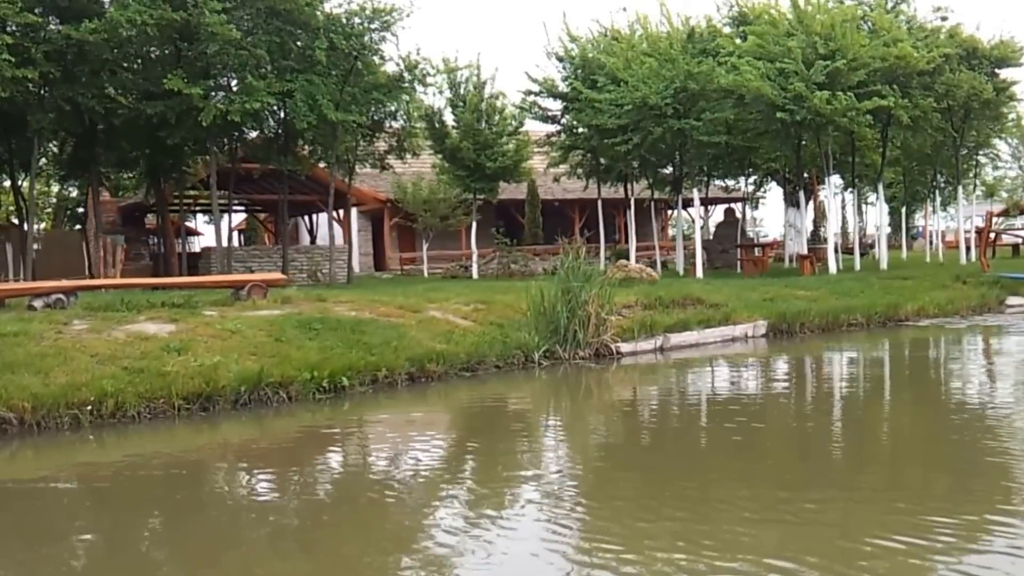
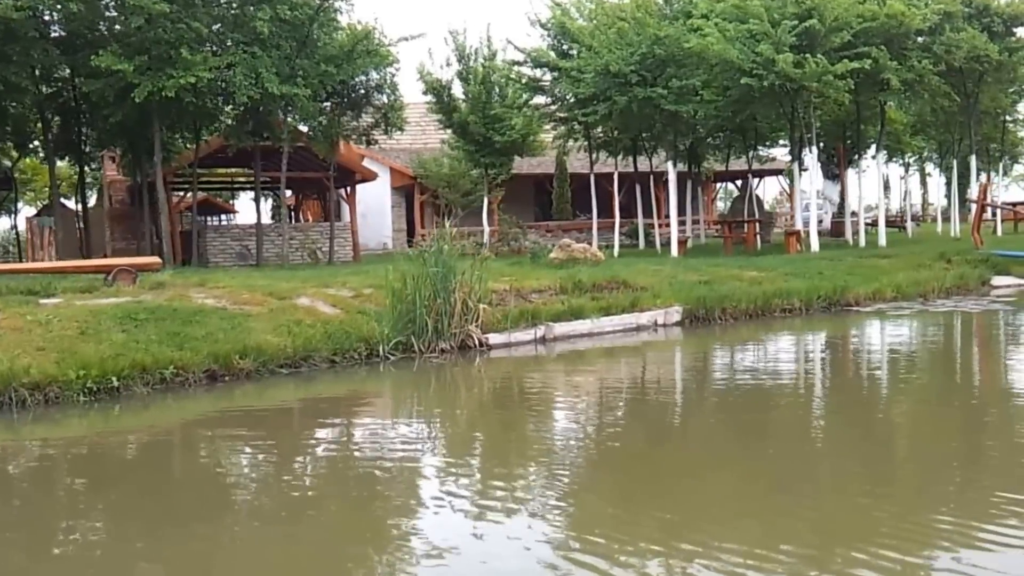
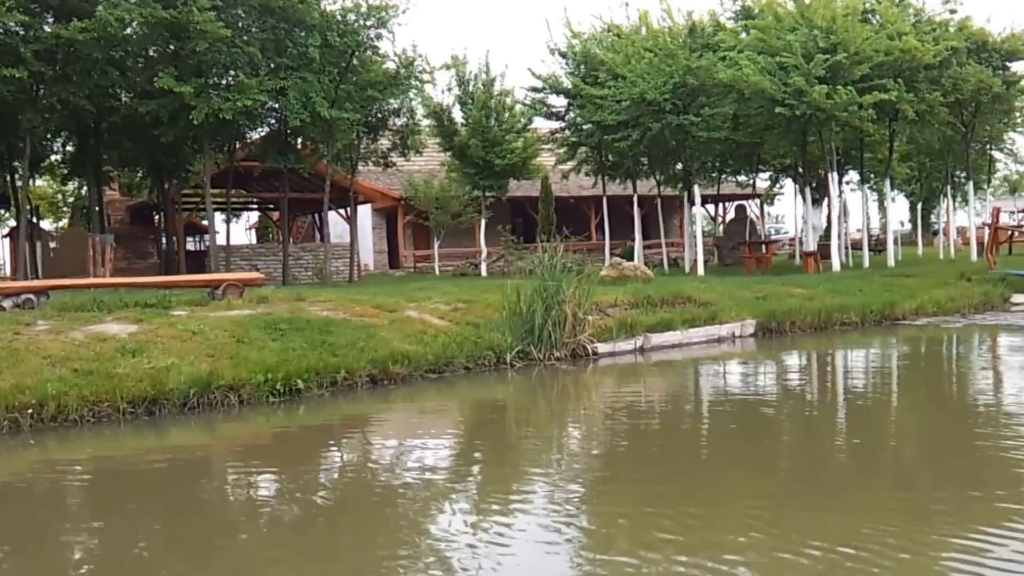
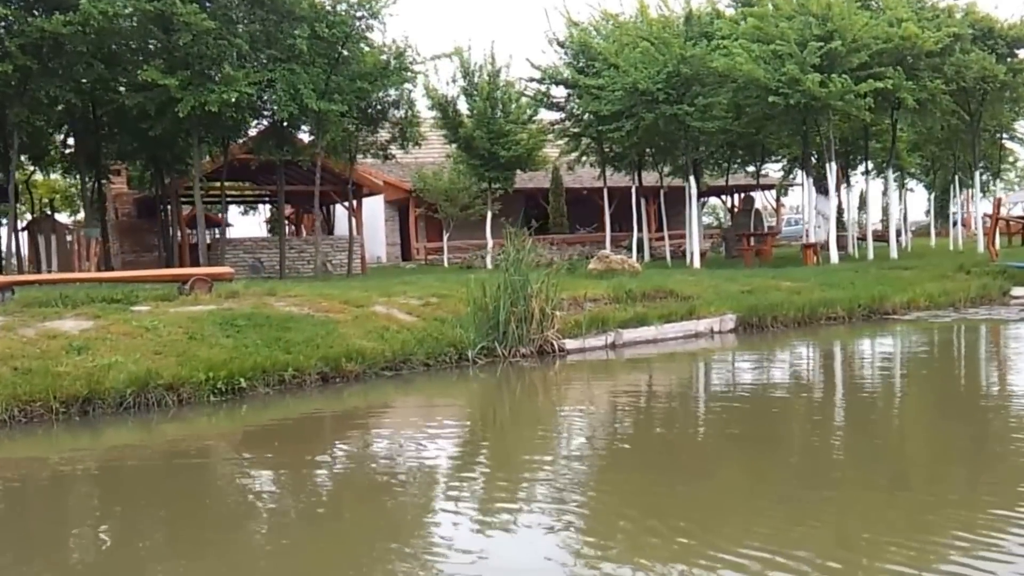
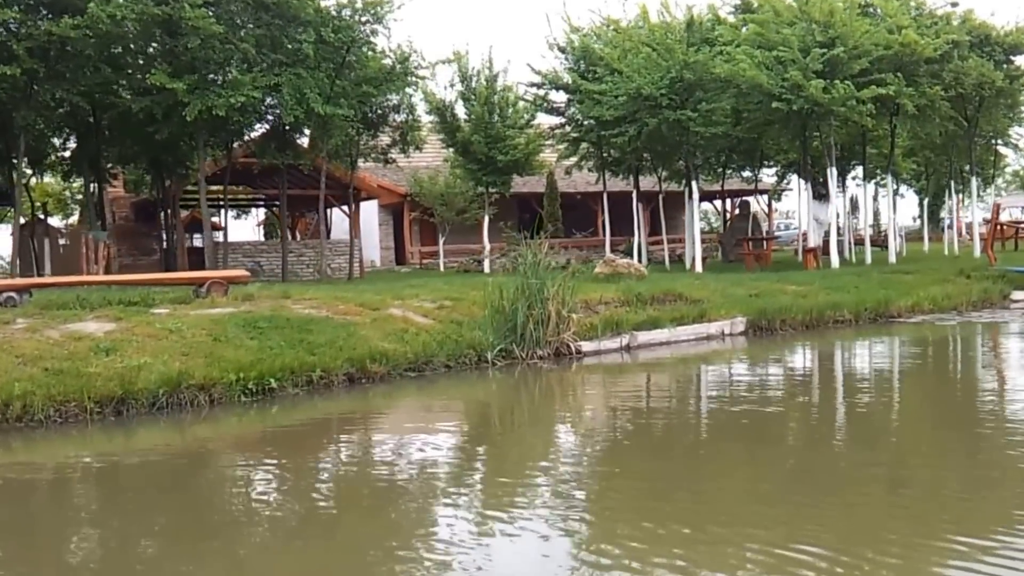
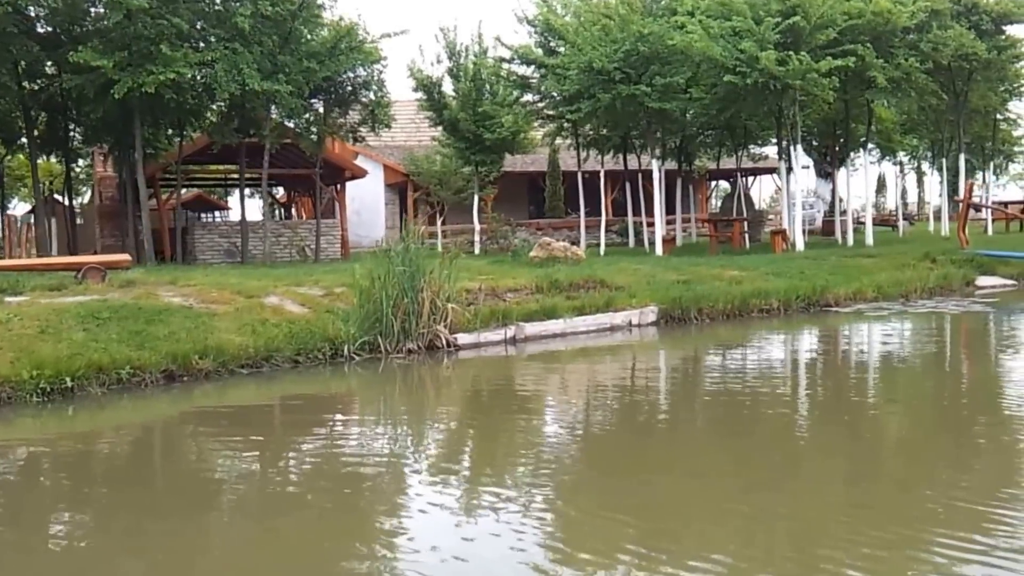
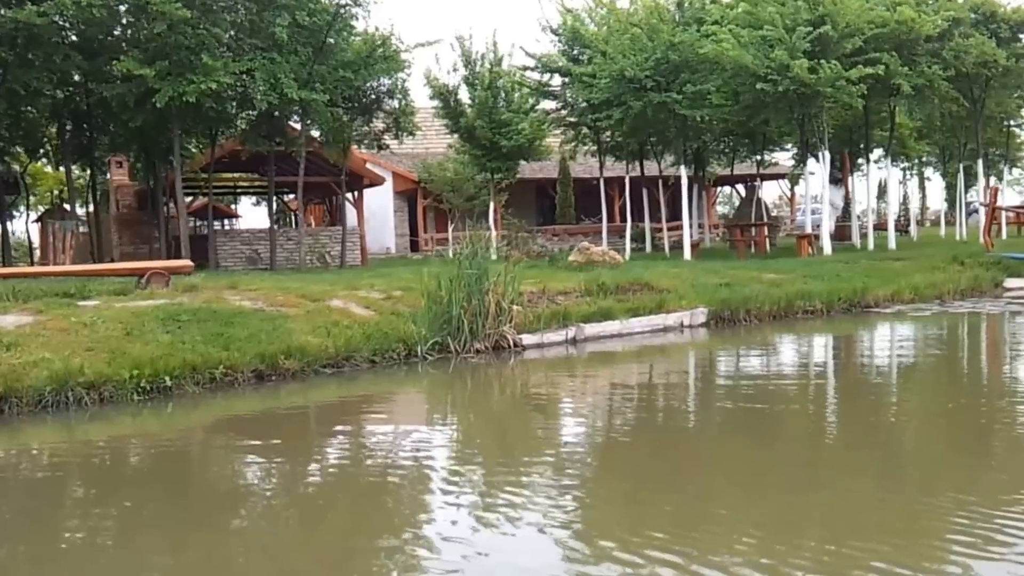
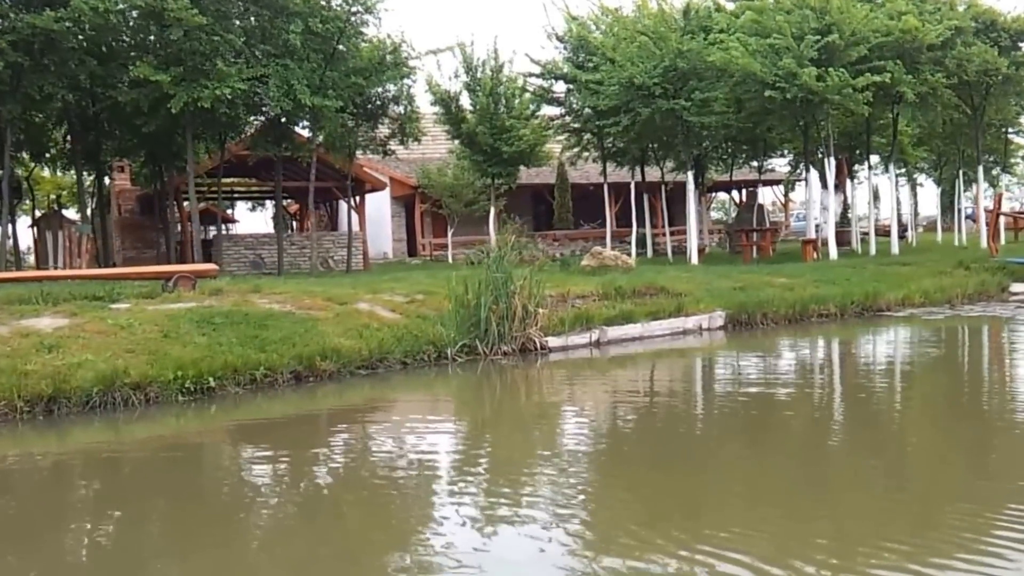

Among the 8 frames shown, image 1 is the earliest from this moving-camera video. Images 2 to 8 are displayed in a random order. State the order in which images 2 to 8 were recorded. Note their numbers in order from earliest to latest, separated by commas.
3, 5, 4, 8, 7, 2, 6
